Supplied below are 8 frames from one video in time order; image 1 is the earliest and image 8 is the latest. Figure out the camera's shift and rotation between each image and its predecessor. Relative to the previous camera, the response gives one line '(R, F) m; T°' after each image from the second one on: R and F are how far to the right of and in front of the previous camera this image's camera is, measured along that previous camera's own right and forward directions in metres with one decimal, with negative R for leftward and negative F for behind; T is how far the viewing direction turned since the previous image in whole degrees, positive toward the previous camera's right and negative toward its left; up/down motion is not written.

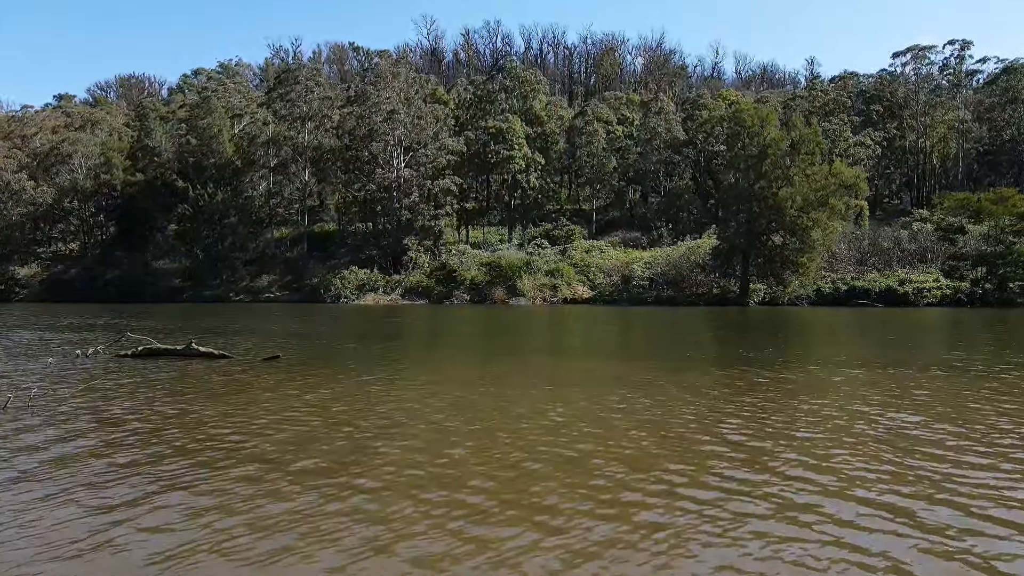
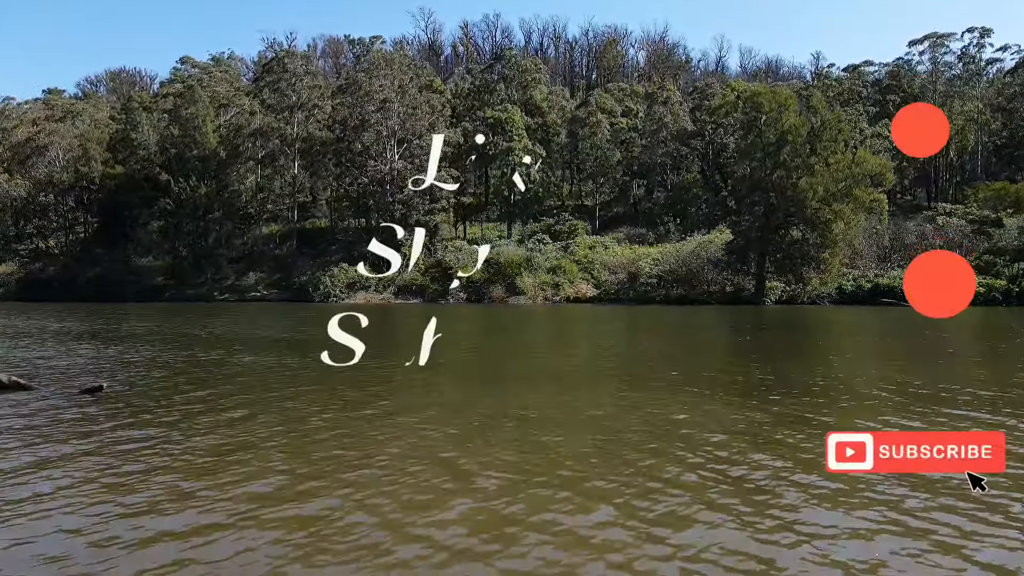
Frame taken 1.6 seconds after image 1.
(+0.1, +3.3) m; 0°
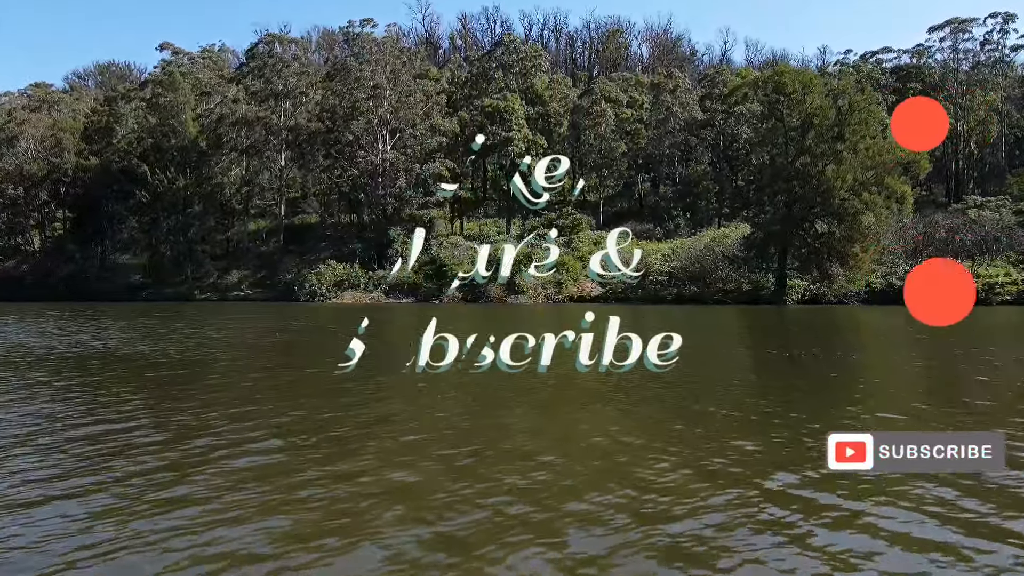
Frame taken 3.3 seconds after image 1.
(+0.1, +3.8) m; 0°
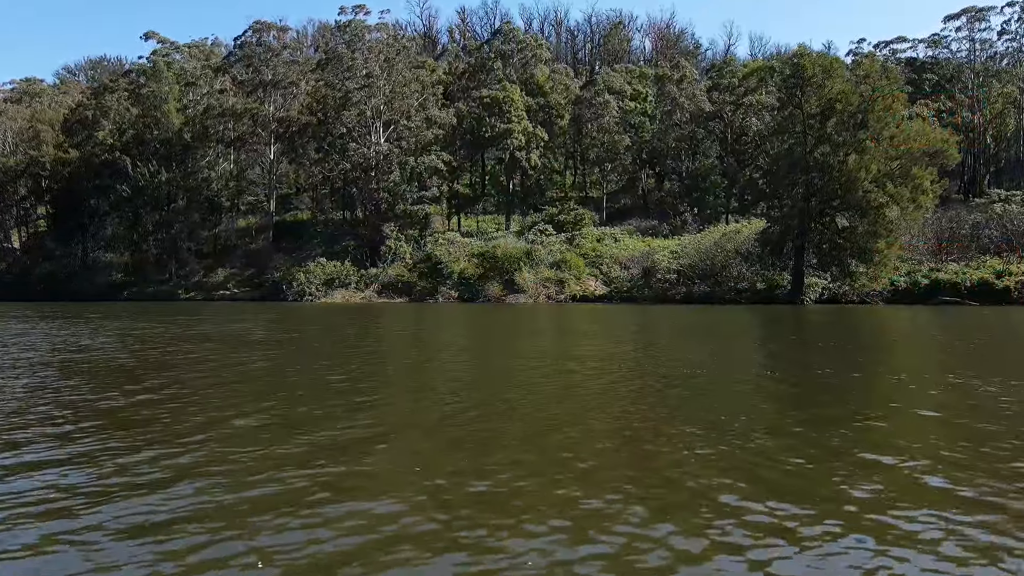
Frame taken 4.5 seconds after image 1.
(+0.1, +2.7) m; 0°
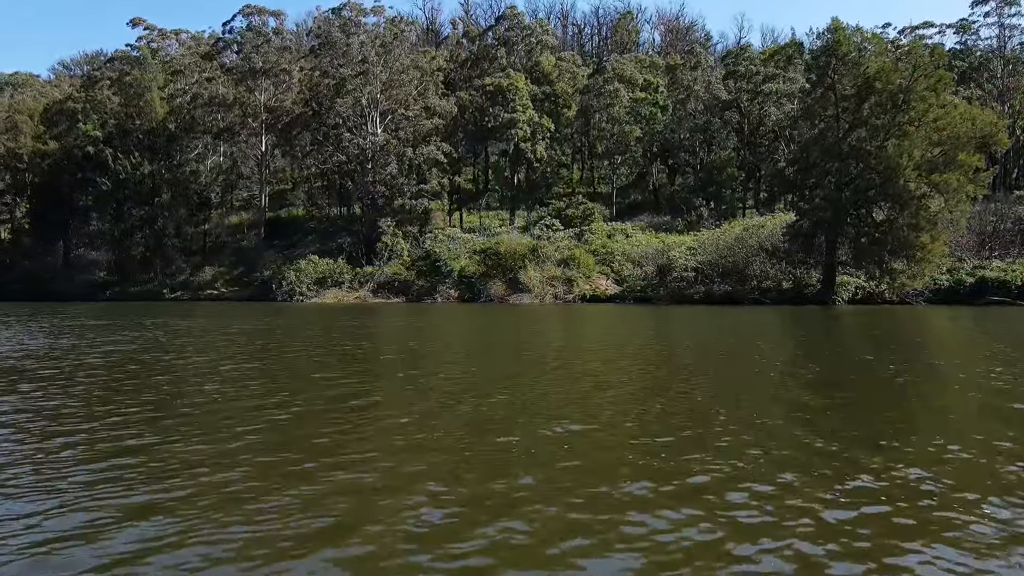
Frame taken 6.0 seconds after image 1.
(+0.1, +3.3) m; 0°
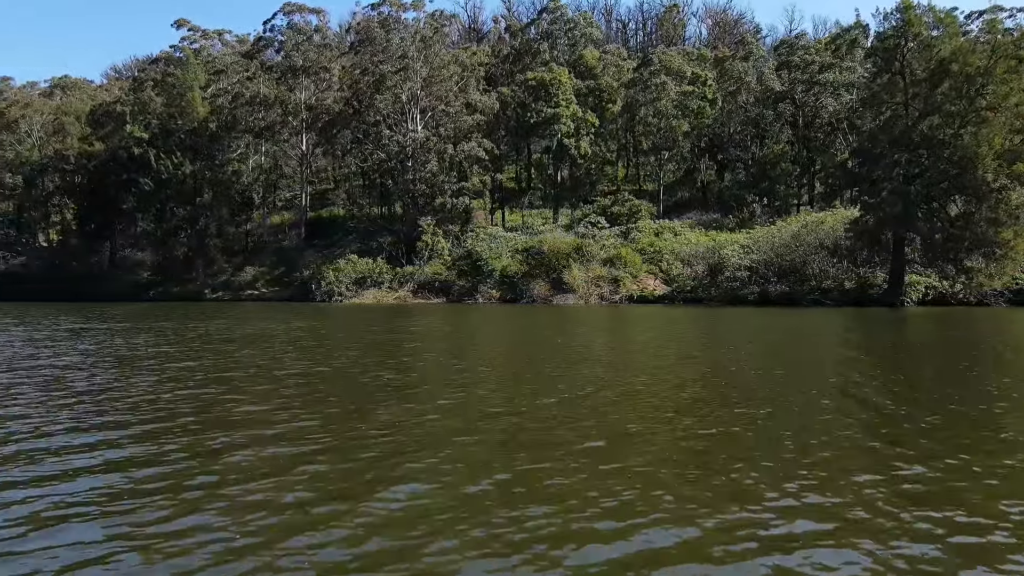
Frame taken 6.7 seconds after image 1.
(-0.1, +1.5) m; -3°
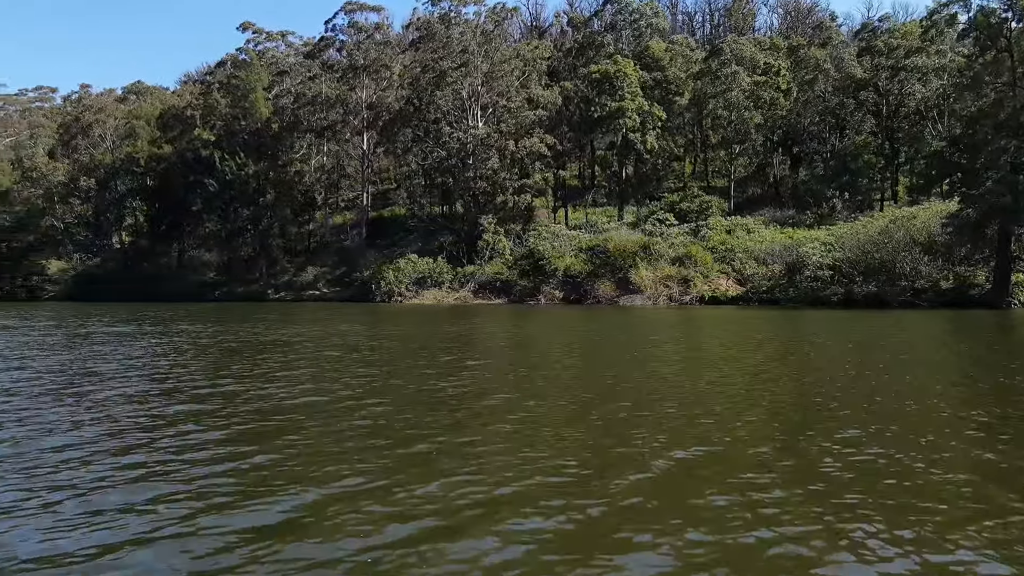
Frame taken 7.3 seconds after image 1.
(-0.1, +1.5) m; -5°
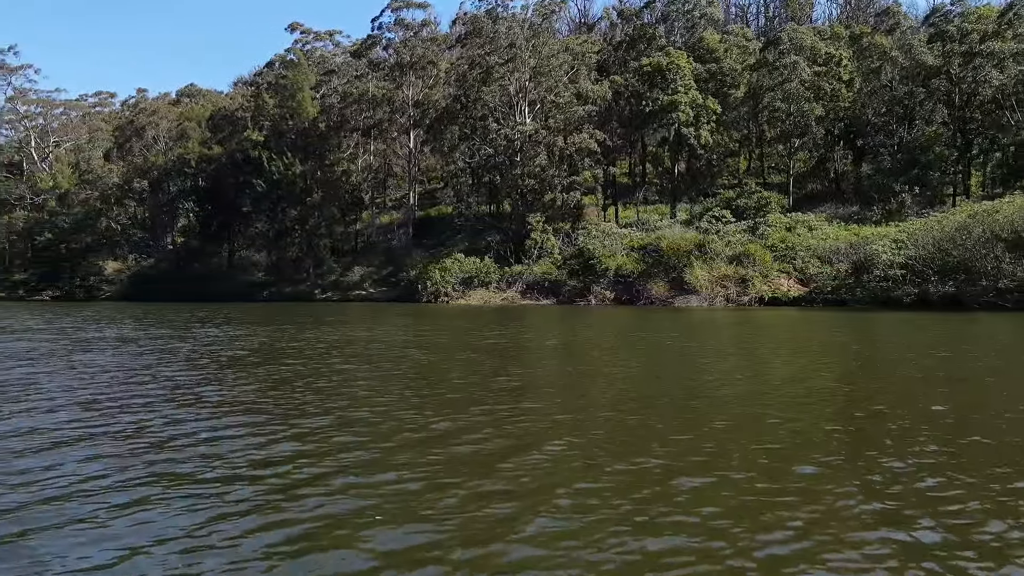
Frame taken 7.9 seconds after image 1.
(0.0, +1.2) m; -4°
